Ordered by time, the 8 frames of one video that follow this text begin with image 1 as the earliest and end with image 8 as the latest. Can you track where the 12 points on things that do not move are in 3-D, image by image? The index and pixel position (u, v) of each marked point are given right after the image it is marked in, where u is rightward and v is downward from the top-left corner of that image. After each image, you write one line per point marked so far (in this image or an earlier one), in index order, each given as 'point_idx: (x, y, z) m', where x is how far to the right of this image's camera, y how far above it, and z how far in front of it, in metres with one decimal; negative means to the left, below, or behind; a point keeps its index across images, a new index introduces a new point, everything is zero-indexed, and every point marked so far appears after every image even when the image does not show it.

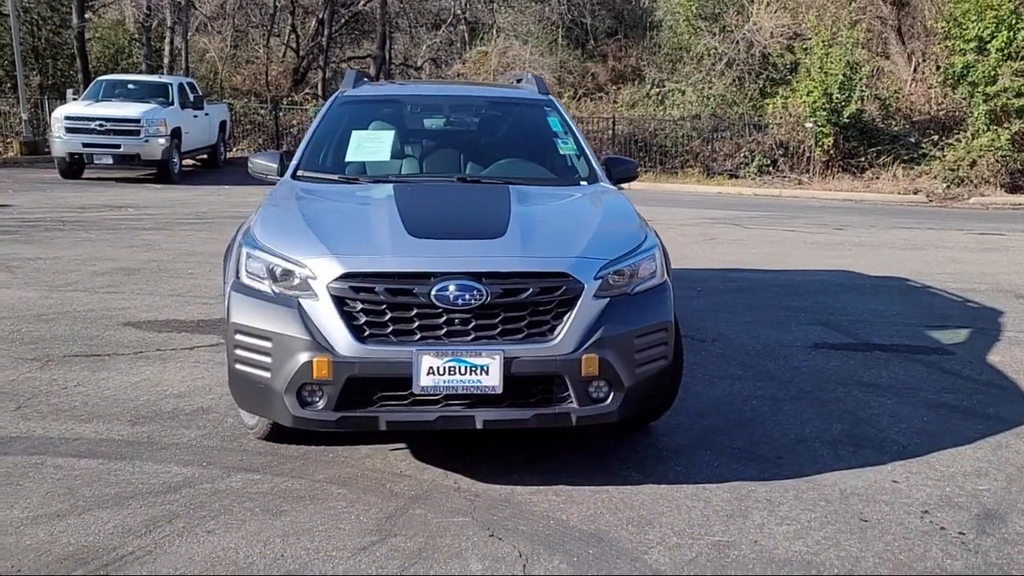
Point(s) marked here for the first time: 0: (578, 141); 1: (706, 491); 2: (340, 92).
0: (+0.5, +1.0, +6.1) m
1: (+1.0, -1.0, +4.4) m
2: (-1.2, +1.4, +6.4) m
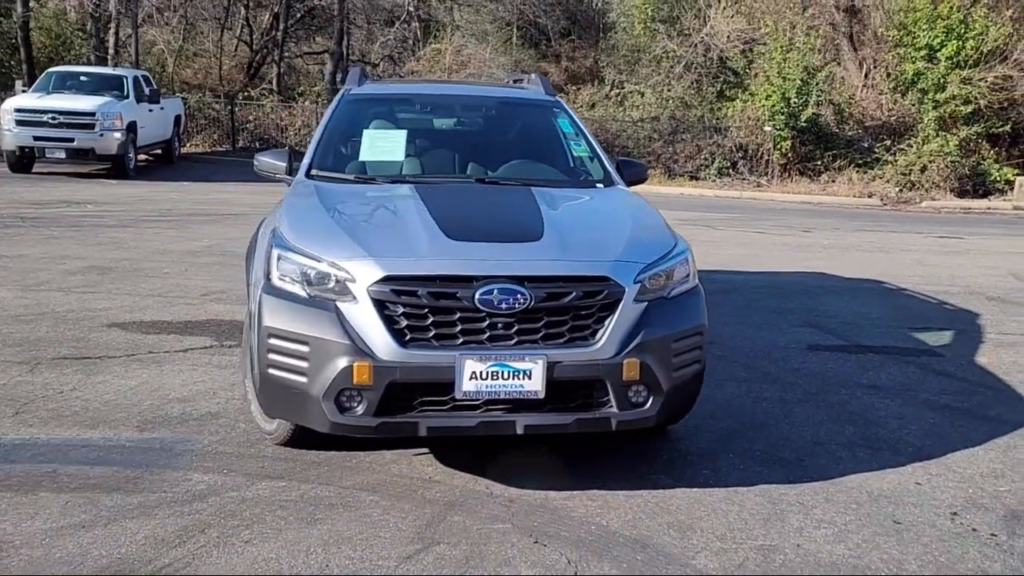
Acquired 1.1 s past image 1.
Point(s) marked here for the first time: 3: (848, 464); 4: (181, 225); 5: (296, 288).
0: (+0.6, +1.0, +6.1) m
1: (+1.1, -1.0, +4.4) m
2: (-1.1, +1.4, +6.3) m
3: (+1.8, -1.0, +4.9) m
4: (-5.2, +1.0, +14.0) m
5: (-1.0, 0.0, +4.1) m
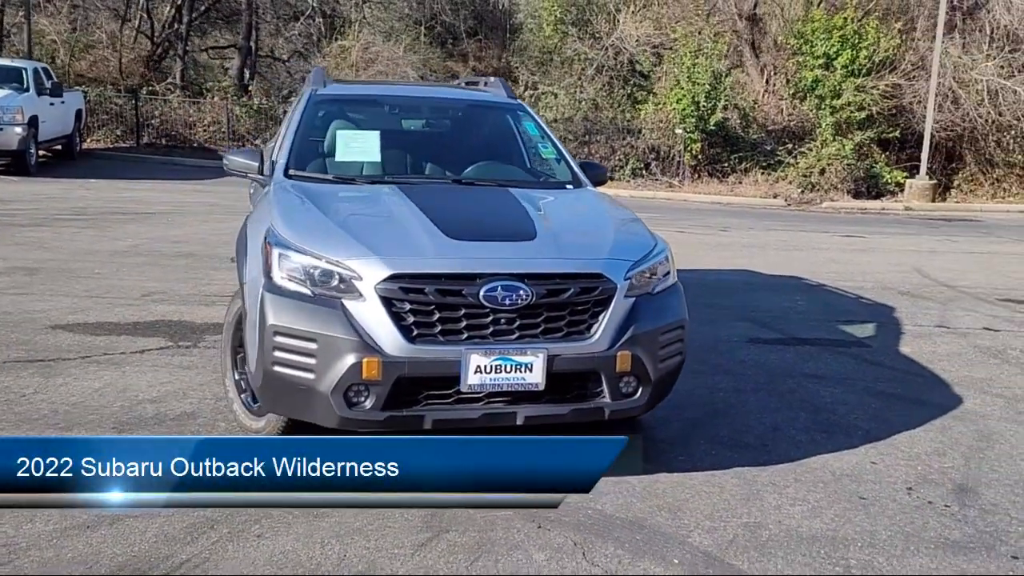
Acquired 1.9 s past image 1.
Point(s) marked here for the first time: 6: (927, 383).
0: (+0.3, +1.0, +6.3) m
1: (+1.1, -1.0, +4.7) m
2: (-1.4, +1.4, +6.3) m
3: (+1.7, -0.9, +5.3) m
4: (-6.2, +1.0, +13.6) m
5: (-1.0, 0.0, +4.2) m
6: (+3.1, -0.7, +6.8) m
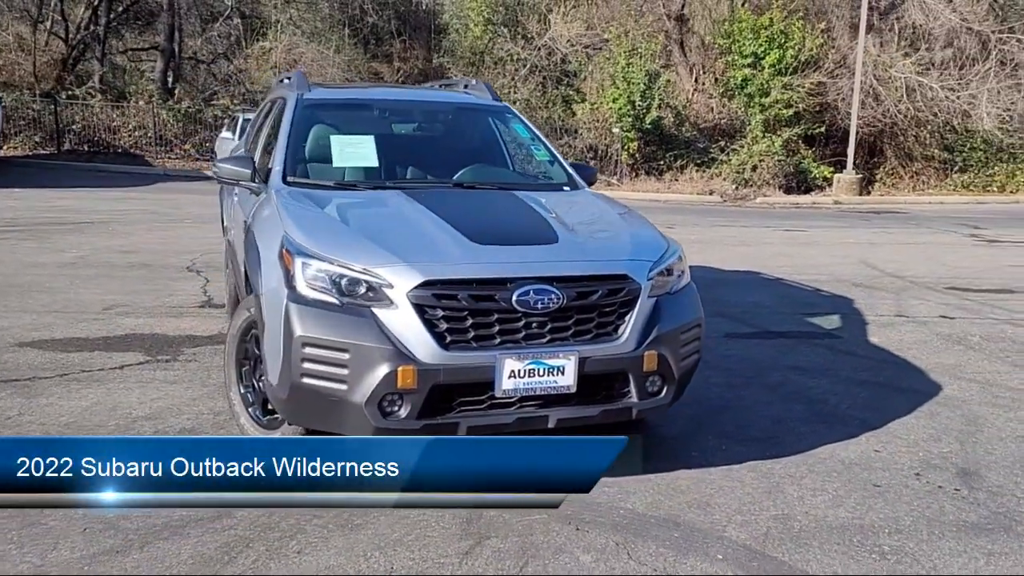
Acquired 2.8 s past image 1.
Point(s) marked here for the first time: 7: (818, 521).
0: (+0.3, +1.0, +6.3) m
1: (+1.2, -1.0, +4.8) m
2: (-1.5, +1.3, +6.2) m
3: (+1.8, -0.9, +5.4) m
4: (-6.9, +0.8, +13.0) m
5: (-0.8, 0.0, +4.1) m
6: (+3.1, -0.6, +7.1) m
7: (+1.4, -1.1, +4.2) m
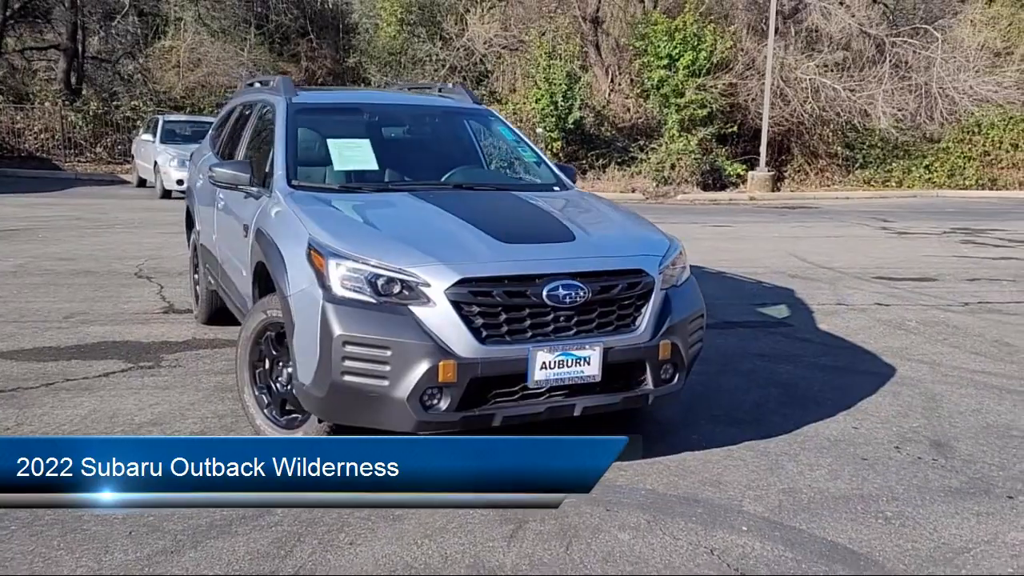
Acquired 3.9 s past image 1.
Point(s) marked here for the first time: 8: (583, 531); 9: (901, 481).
0: (+0.1, +1.0, +6.6) m
1: (+1.3, -0.9, +5.1) m
2: (-1.6, +1.3, +6.3) m
3: (+1.8, -0.8, +5.8) m
4: (-7.6, +0.6, +12.5) m
5: (-0.7, 0.0, +4.2) m
6: (+2.9, -0.6, +7.6) m
7: (+1.6, -1.0, +4.6) m
8: (+0.3, -1.1, +4.1) m
9: (+2.1, -1.0, +4.8) m
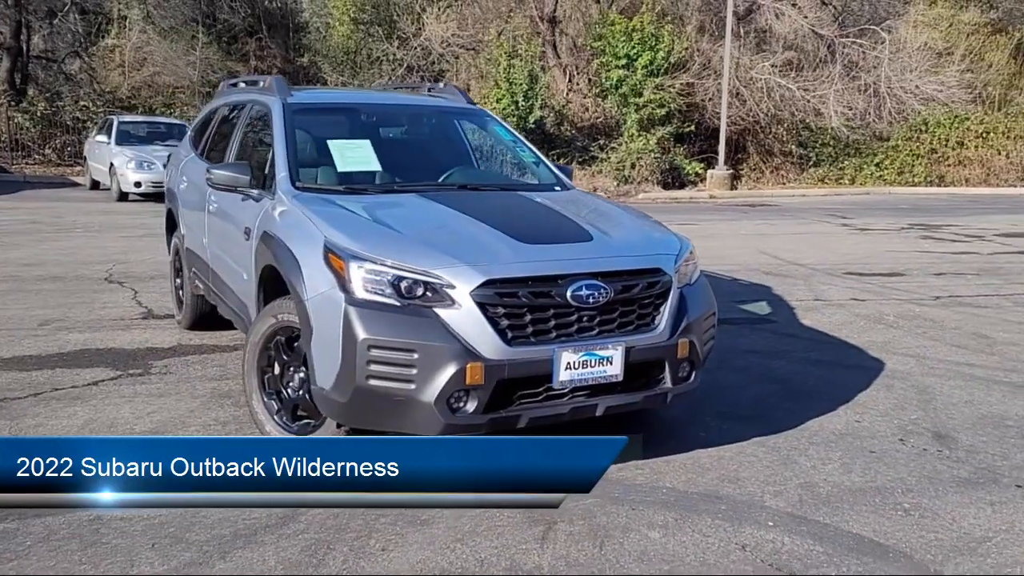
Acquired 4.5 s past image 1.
0: (+0.1, +1.0, +6.6) m
1: (+1.3, -0.9, +5.2) m
2: (-1.6, +1.3, +6.1) m
3: (+1.9, -0.8, +5.9) m
4: (-8.0, +0.5, +12.1) m
5: (-0.6, 0.0, +4.2) m
6: (+2.8, -0.5, +7.7) m
7: (+1.7, -1.0, +4.7) m
8: (+0.5, -1.1, +4.1) m
9: (+2.2, -1.0, +4.9) m
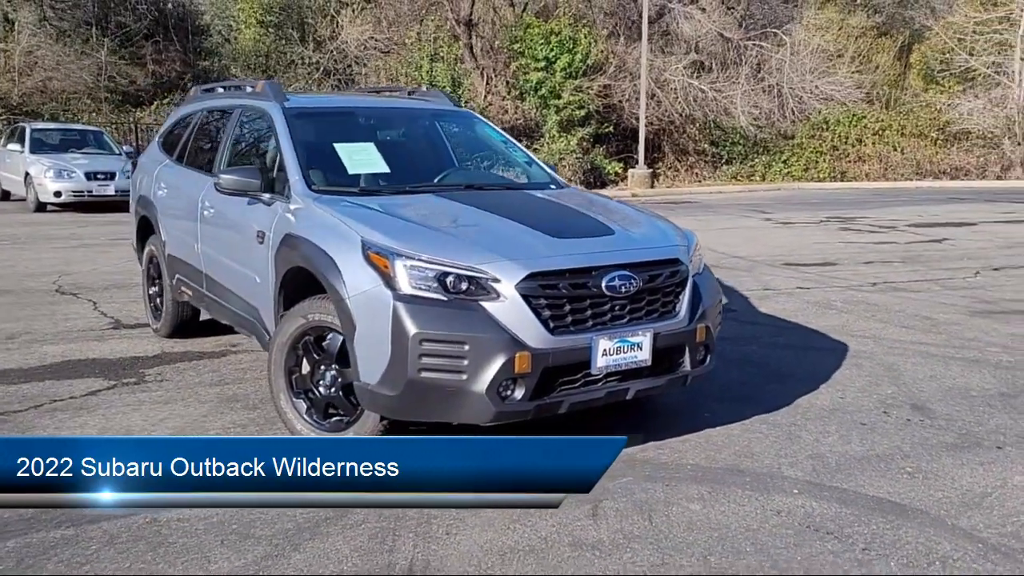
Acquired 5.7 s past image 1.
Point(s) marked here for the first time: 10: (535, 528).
0: (0.0, +1.0, +6.8) m
1: (+1.5, -0.8, +5.5) m
2: (-1.6, +1.3, +6.2) m
3: (+1.9, -0.7, +6.3) m
4: (-8.5, +0.3, +11.4) m
5: (-0.4, 0.0, +4.3) m
6: (+2.7, -0.4, +8.2) m
7: (+1.9, -0.9, +5.1) m
8: (+0.7, -1.1, +4.4) m
9: (+2.3, -0.9, +5.3) m
10: (+0.1, -1.1, +4.1) m
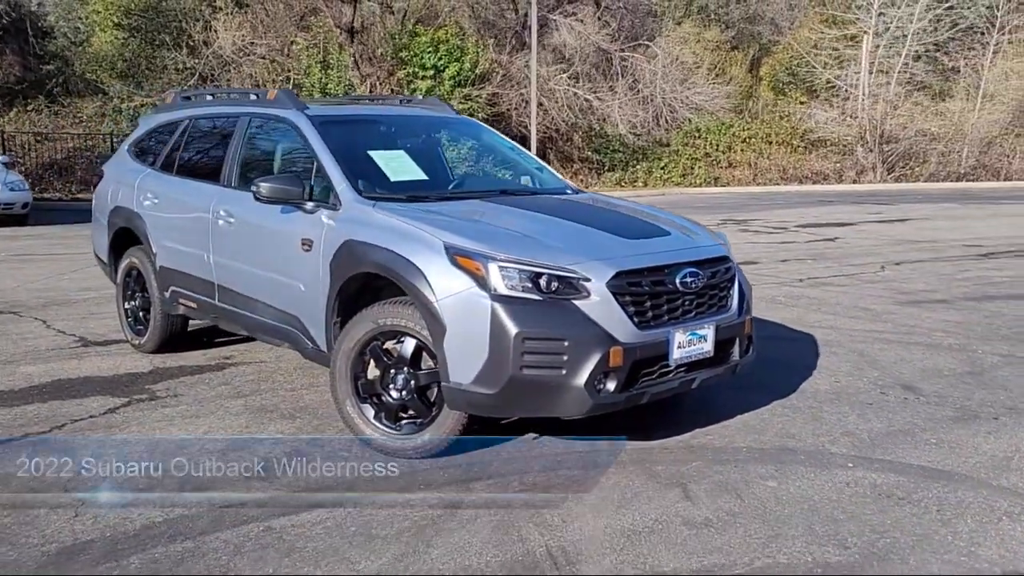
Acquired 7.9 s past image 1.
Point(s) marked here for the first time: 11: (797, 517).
0: (+0.1, +1.0, +7.0) m
1: (+1.7, -0.8, +6.0) m
2: (-1.5, +1.2, +6.2) m
3: (+2.1, -0.7, +6.7) m
4: (-9.1, 0.0, +10.2) m
5: (+0.1, 0.0, +4.5) m
6: (+2.5, -0.4, +8.8) m
7: (+2.2, -0.9, +5.6) m
8: (+1.2, -1.0, +4.7) m
9: (+2.6, -0.8, +5.9) m
10: (+0.6, -1.1, +4.3) m
11: (+1.4, -1.1, +4.3) m
